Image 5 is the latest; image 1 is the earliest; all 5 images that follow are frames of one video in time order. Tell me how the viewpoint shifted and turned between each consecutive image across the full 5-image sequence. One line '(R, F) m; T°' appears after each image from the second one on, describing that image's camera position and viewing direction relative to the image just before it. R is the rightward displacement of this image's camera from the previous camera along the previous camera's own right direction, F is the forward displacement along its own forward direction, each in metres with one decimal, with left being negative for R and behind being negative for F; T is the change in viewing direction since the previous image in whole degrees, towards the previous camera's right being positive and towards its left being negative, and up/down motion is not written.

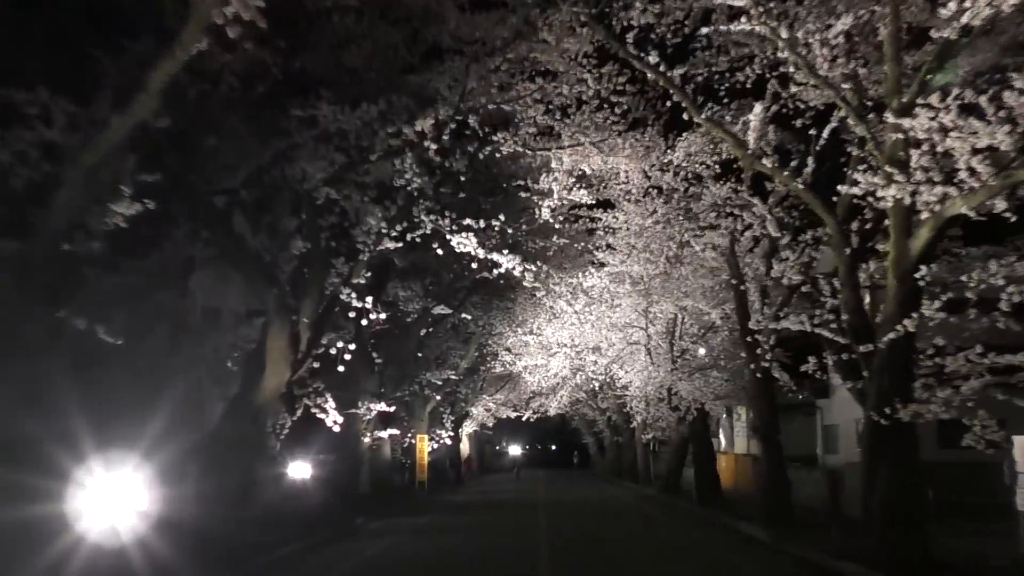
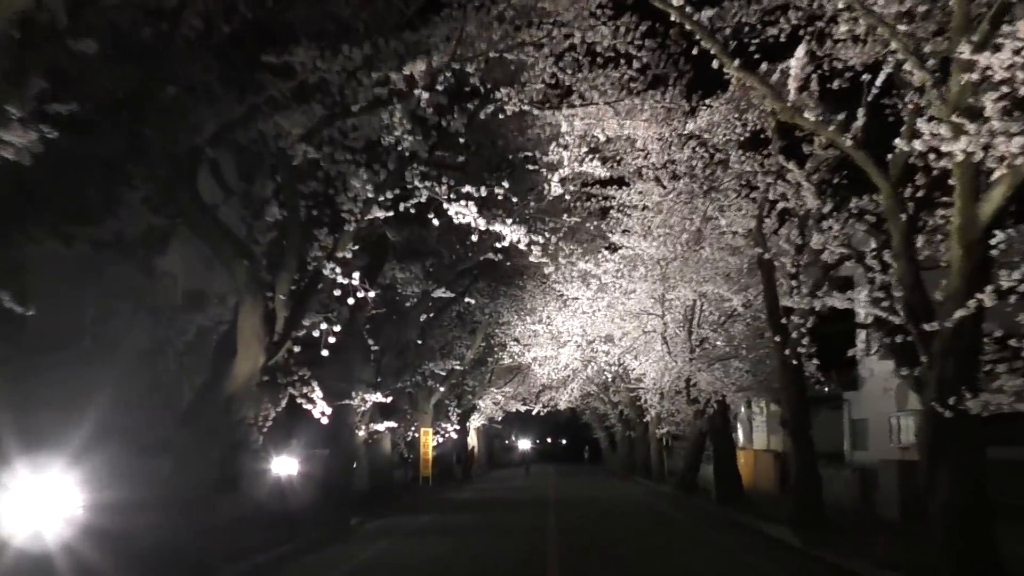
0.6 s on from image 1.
(+0.1, +2.0) m; -1°
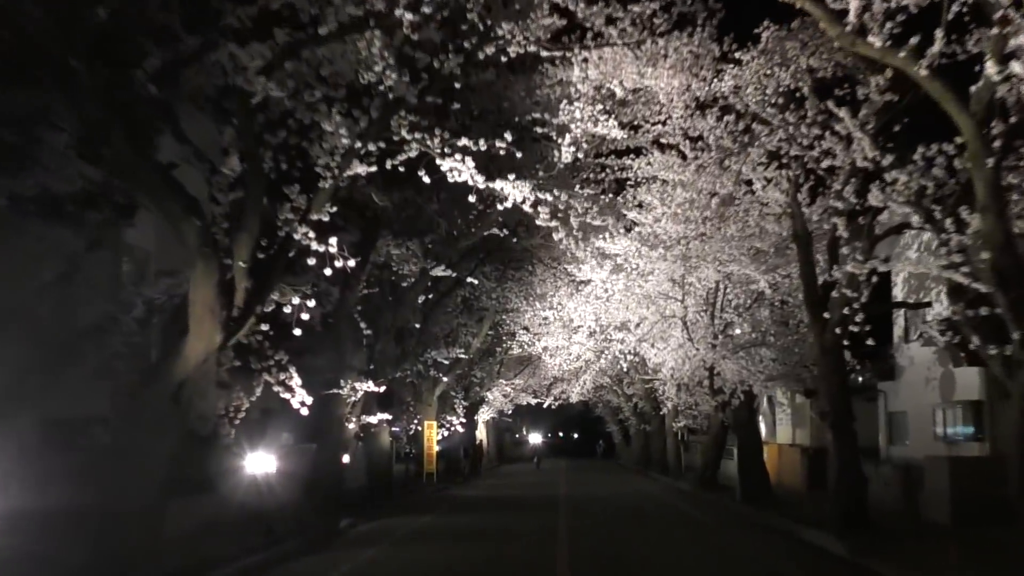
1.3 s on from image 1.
(+0.1, +2.4) m; -1°
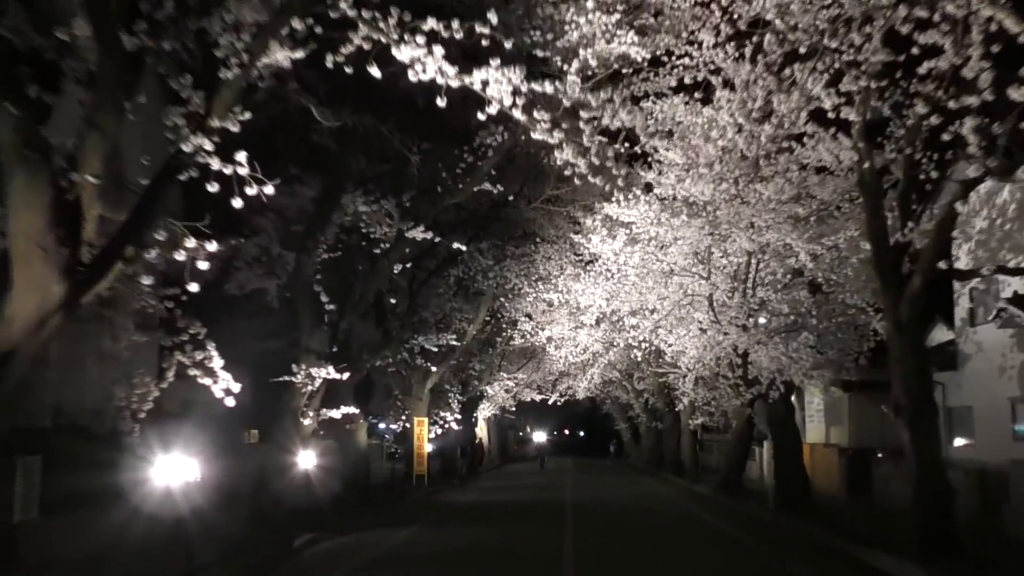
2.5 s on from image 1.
(+0.2, +4.1) m; 0°
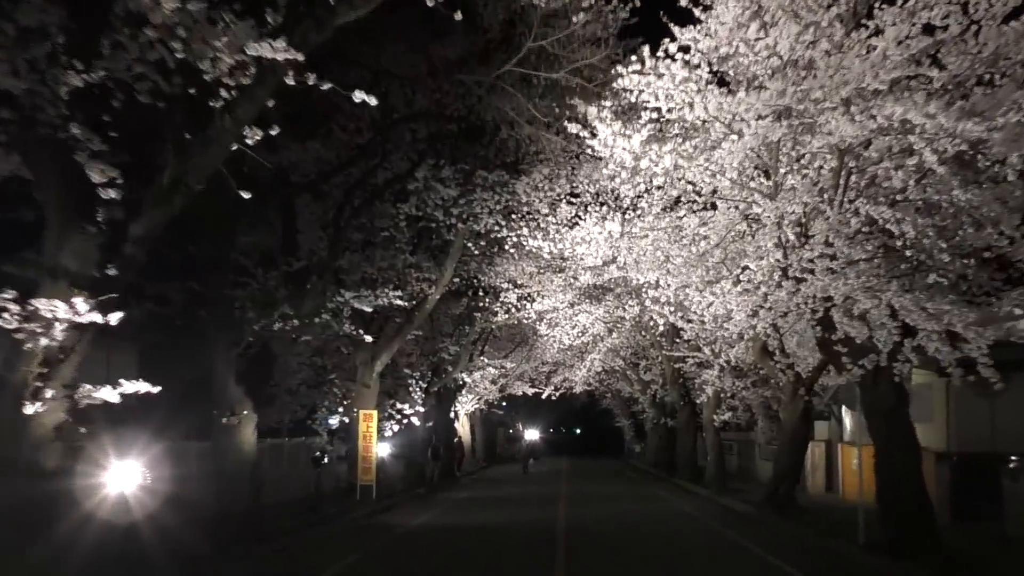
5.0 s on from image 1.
(+0.5, +8.7) m; 0°
